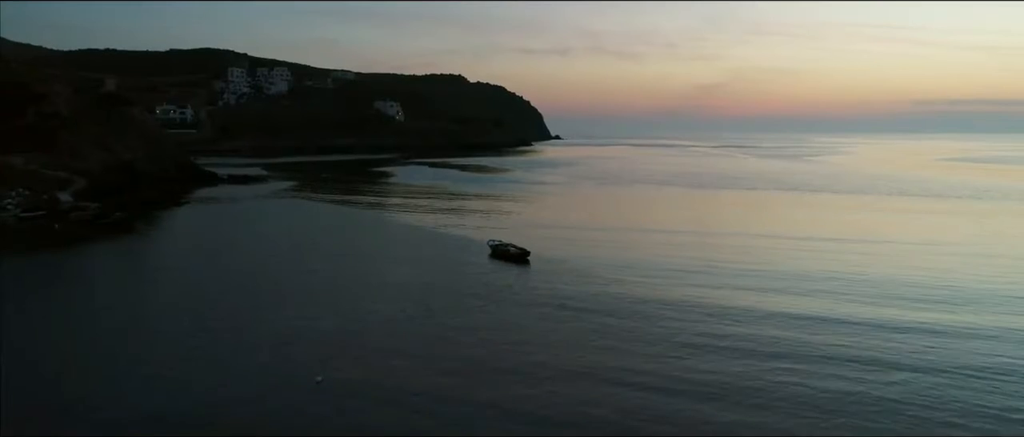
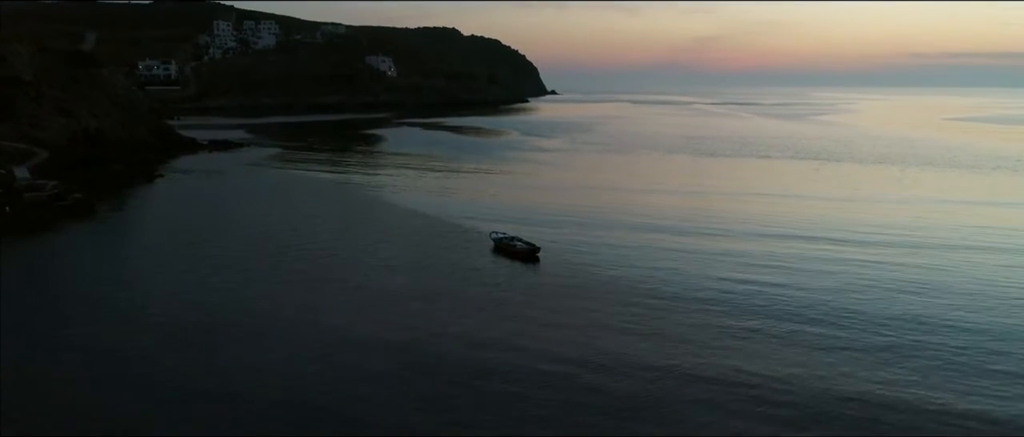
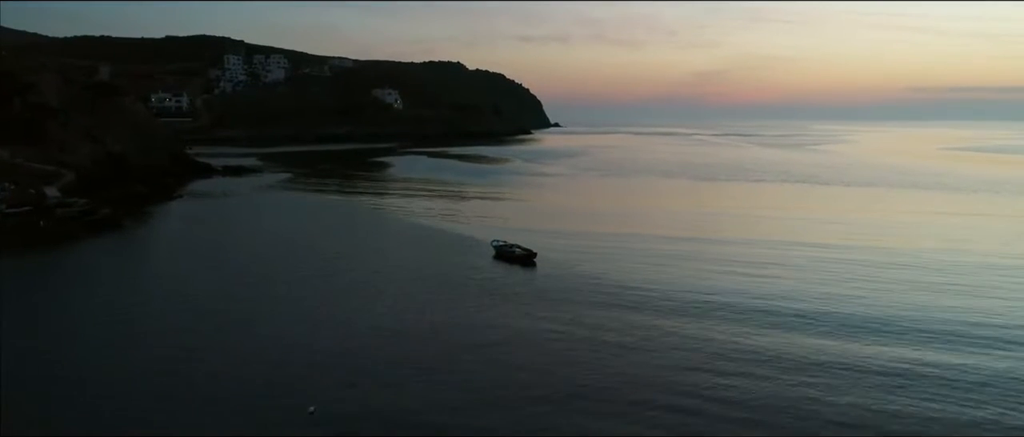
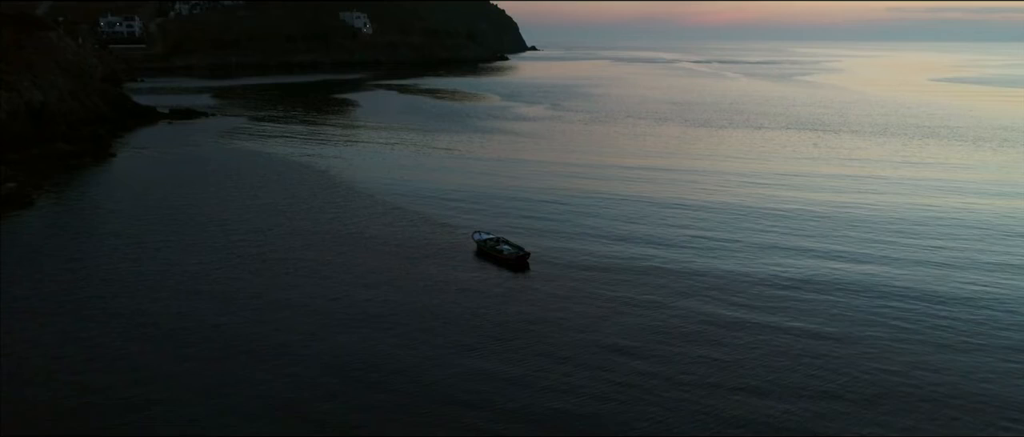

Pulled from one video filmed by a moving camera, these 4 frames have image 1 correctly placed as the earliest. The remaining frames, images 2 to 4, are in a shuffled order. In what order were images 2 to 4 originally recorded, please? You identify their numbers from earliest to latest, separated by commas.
3, 2, 4
